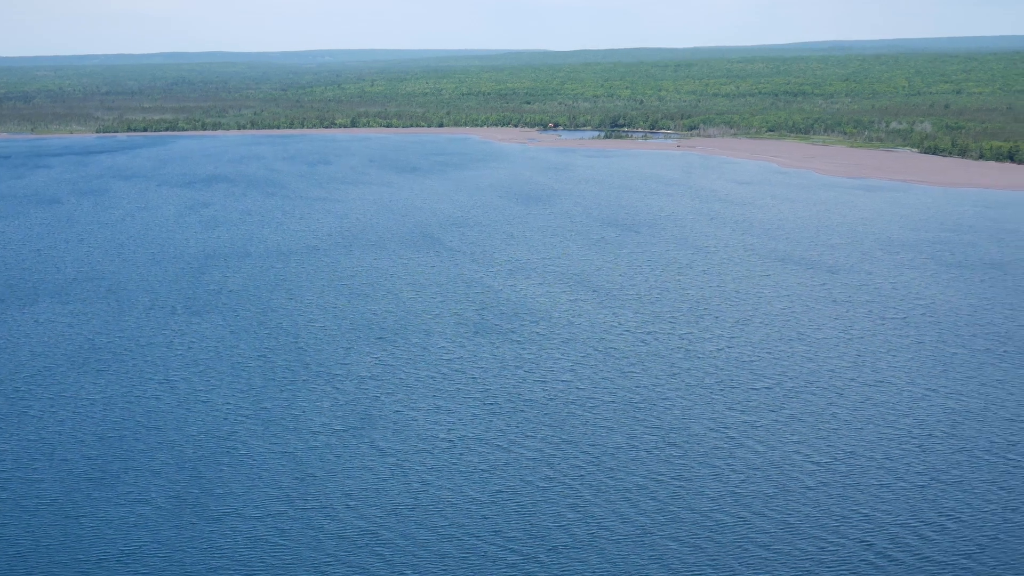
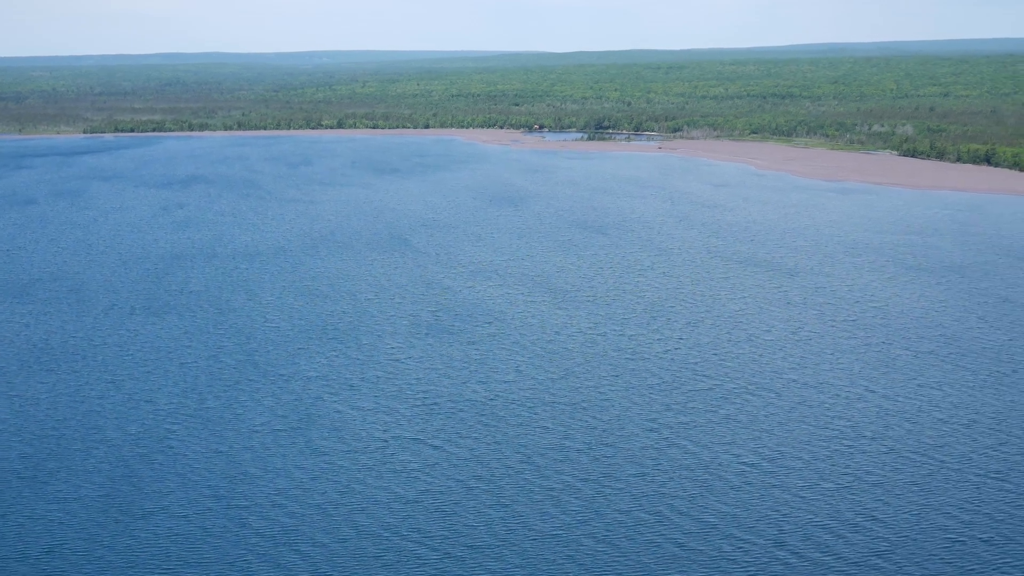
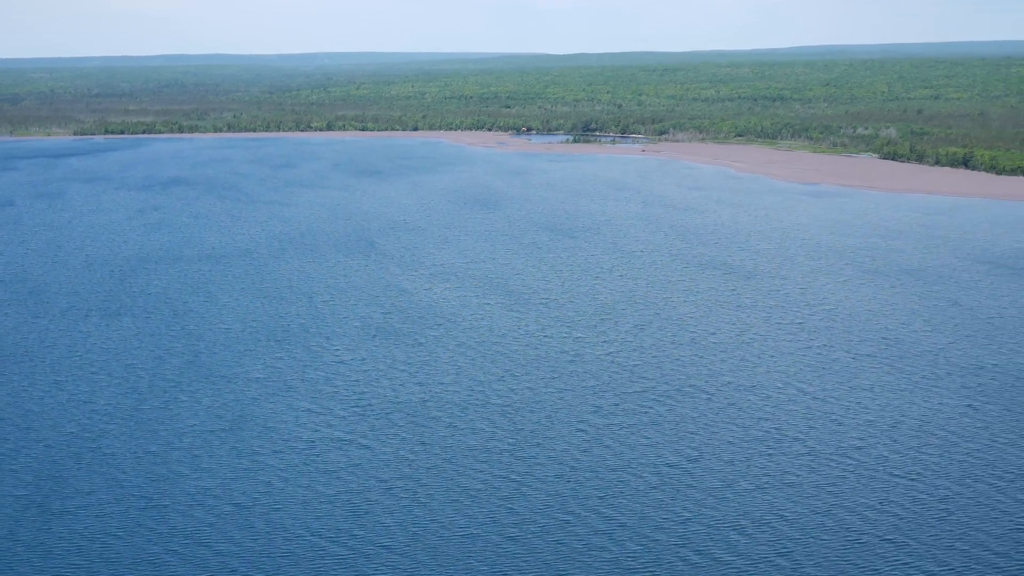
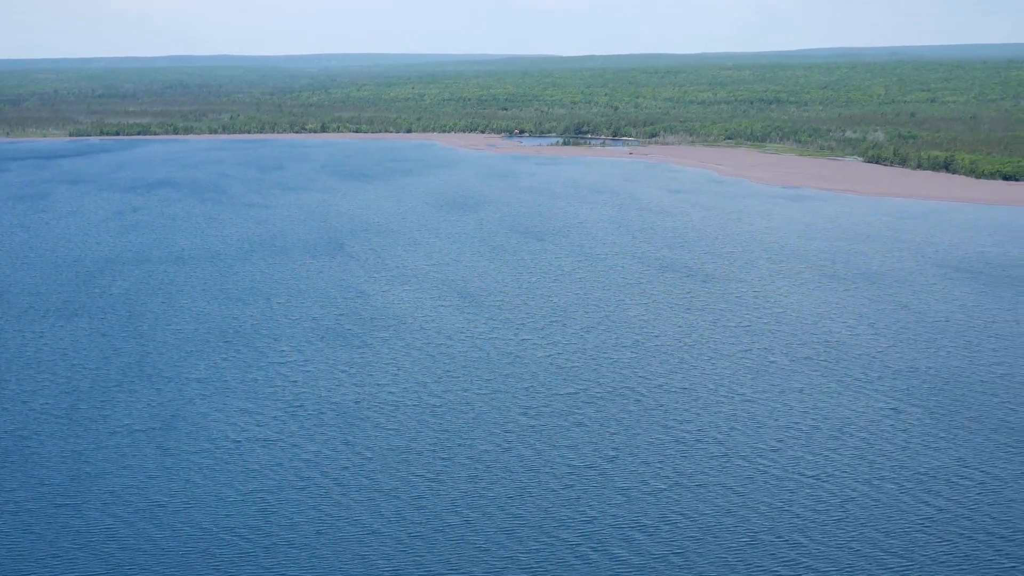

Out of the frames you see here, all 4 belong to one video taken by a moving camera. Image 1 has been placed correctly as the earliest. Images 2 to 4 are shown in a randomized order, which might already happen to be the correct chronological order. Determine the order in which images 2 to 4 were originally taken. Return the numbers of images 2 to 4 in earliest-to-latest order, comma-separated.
2, 3, 4
